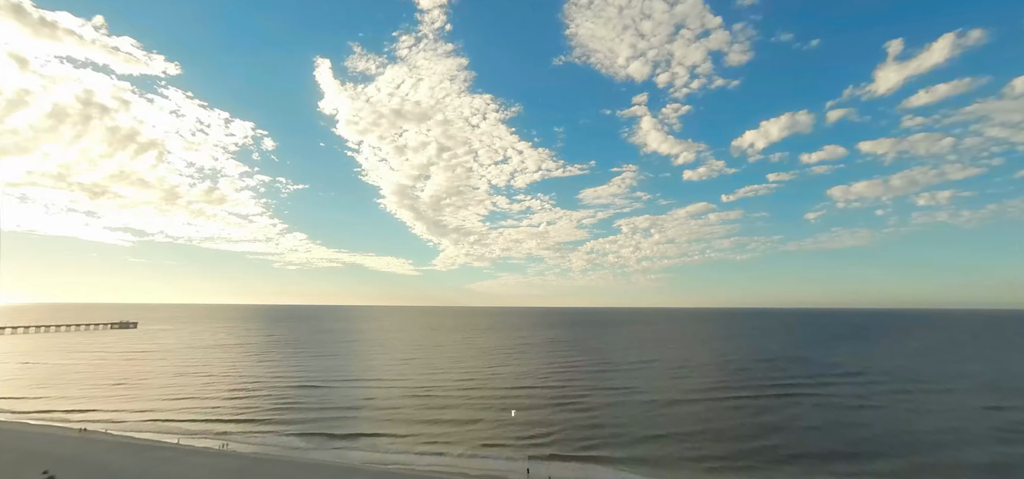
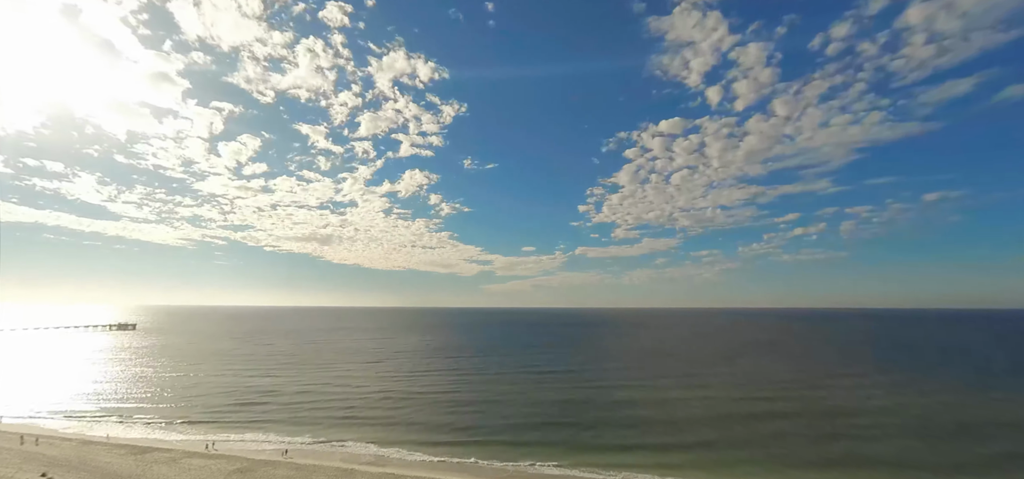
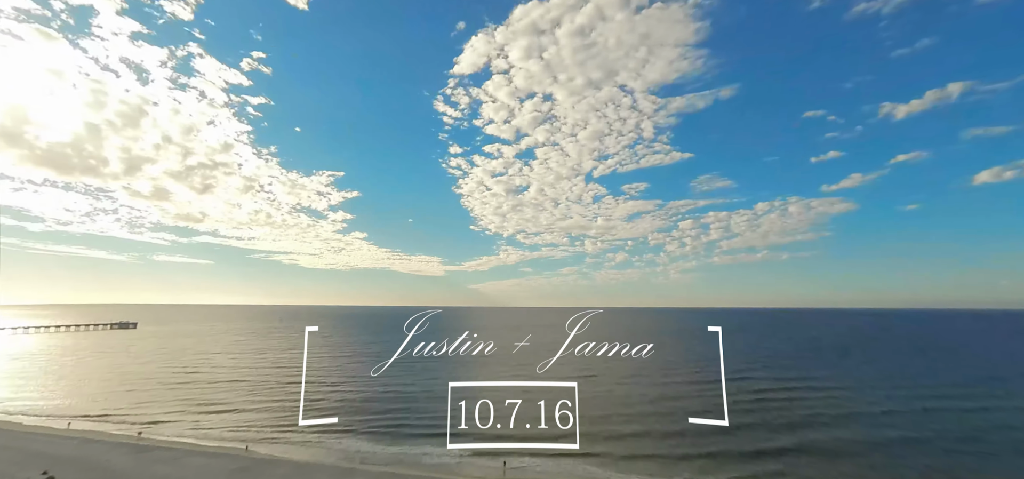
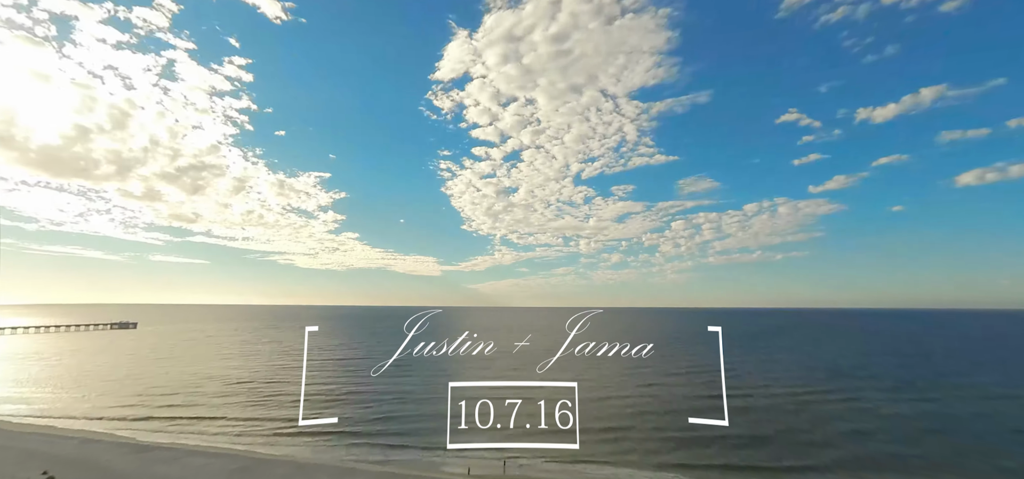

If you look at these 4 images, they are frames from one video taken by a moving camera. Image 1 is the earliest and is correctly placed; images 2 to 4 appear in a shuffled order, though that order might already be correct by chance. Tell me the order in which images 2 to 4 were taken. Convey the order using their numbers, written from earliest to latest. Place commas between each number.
4, 3, 2
